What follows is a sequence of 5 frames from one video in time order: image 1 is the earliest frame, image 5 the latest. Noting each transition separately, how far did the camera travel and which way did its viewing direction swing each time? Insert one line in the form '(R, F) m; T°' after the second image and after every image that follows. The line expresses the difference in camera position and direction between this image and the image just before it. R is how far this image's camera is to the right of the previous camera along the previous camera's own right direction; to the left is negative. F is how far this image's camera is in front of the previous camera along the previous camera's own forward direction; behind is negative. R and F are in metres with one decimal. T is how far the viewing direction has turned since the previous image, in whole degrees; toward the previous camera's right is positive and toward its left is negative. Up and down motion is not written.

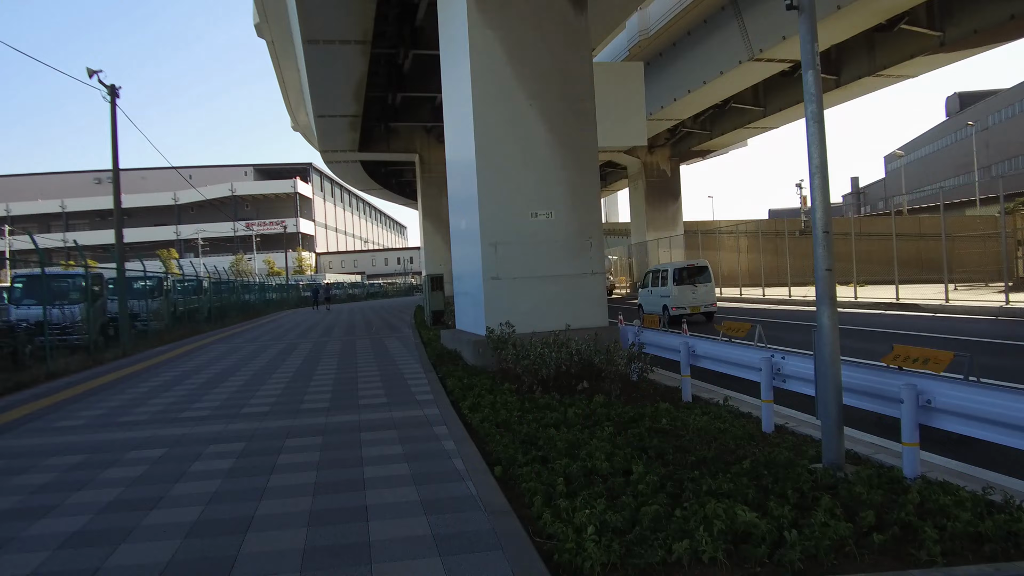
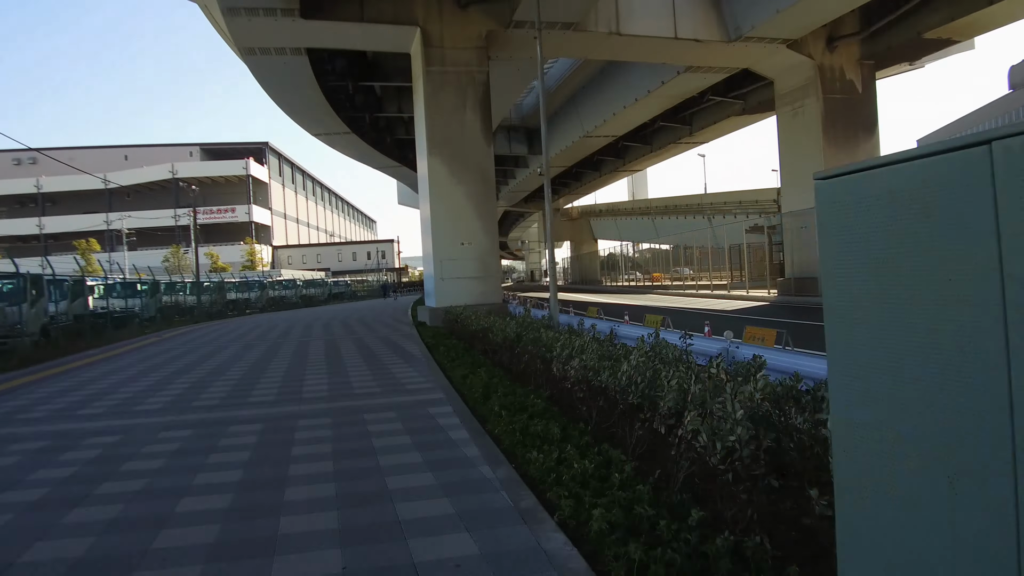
(-0.8, -0.6) m; +3°
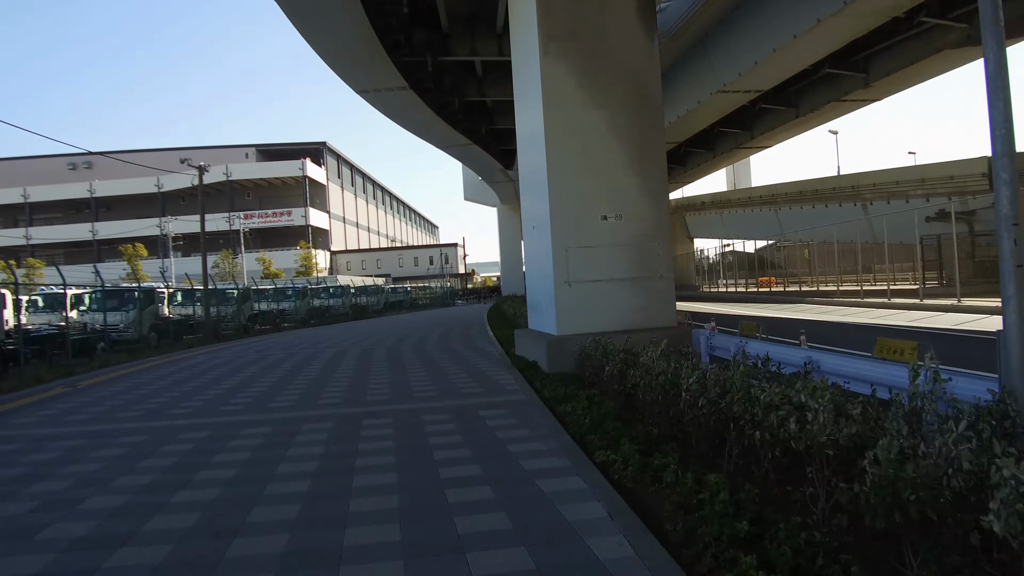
(-2.3, +2.4) m; -2°
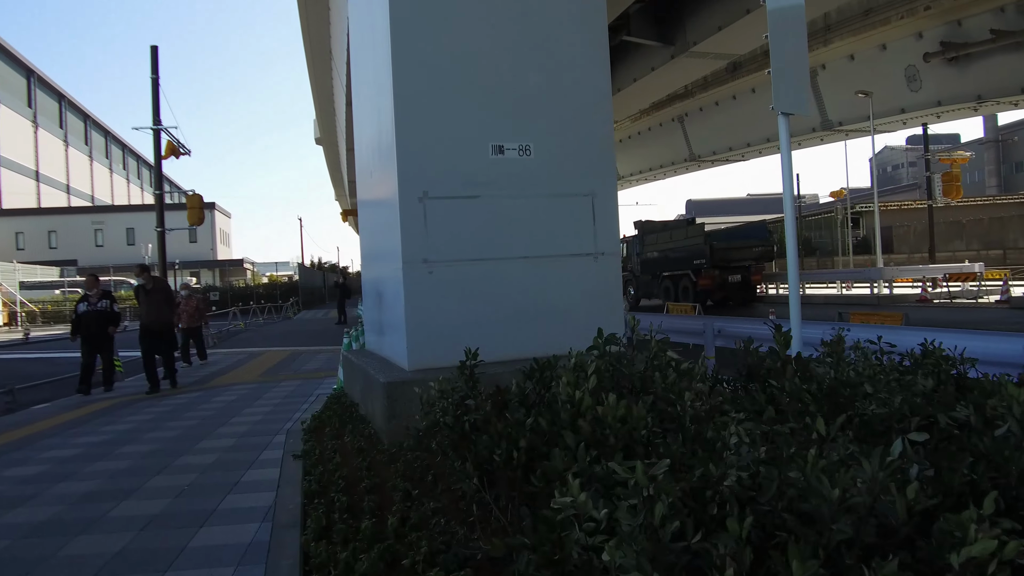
(+0.1, +18.9) m; +14°
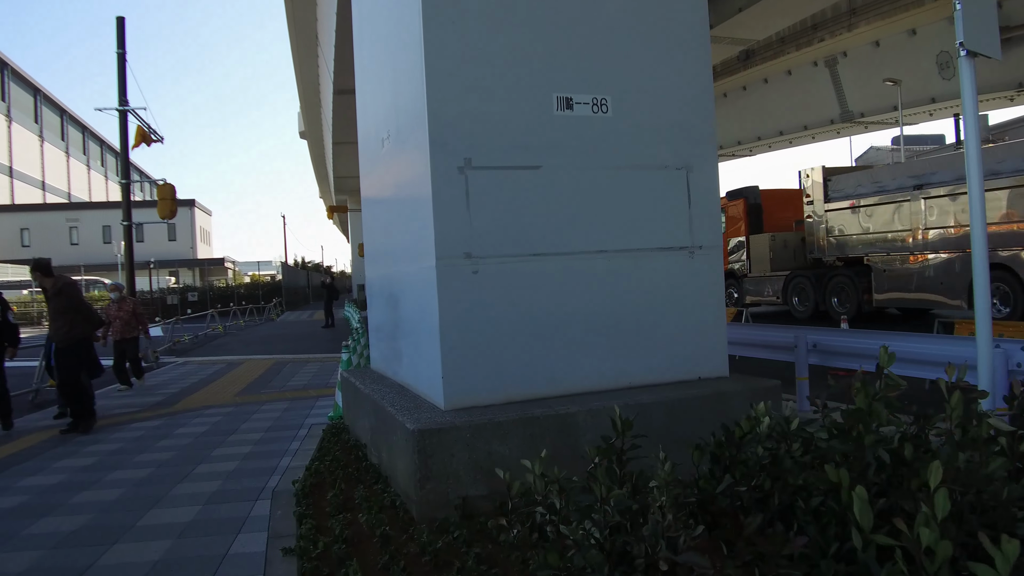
(-0.2, +0.7) m; +1°
